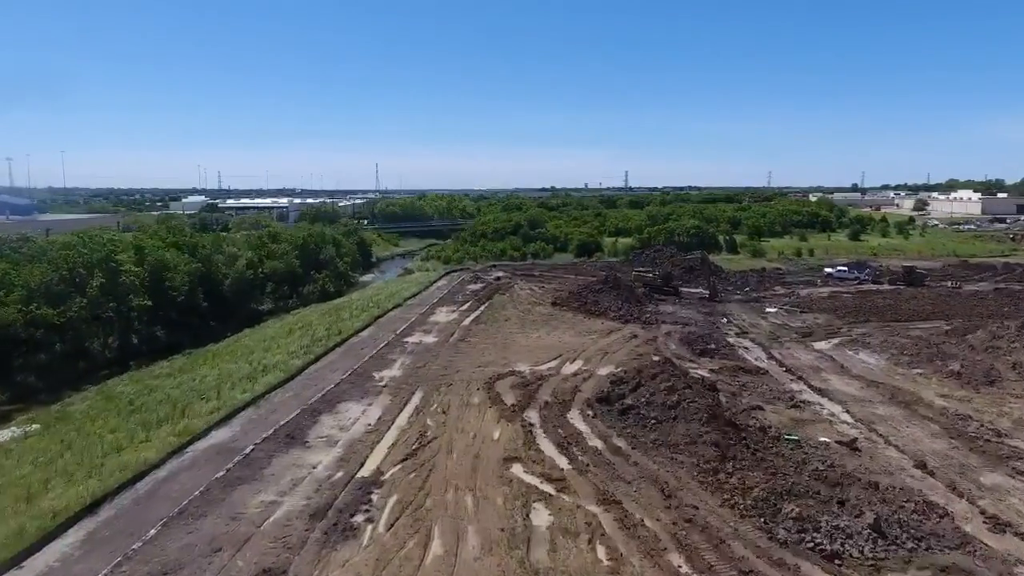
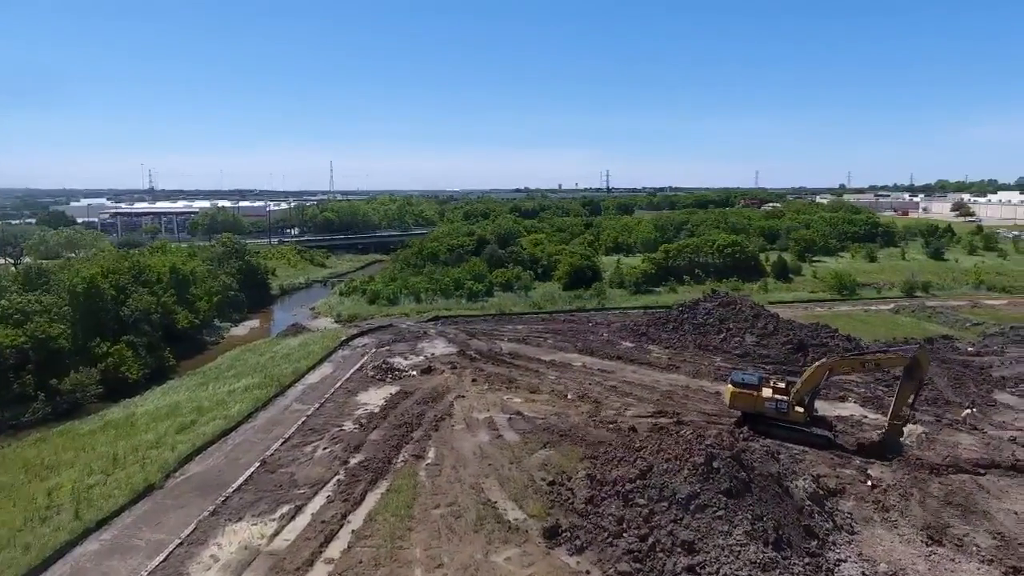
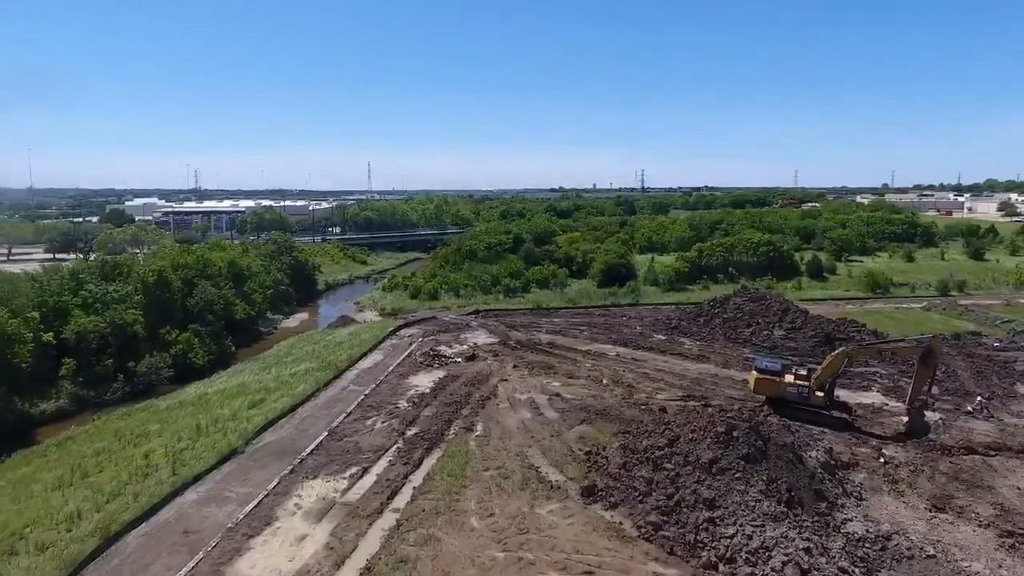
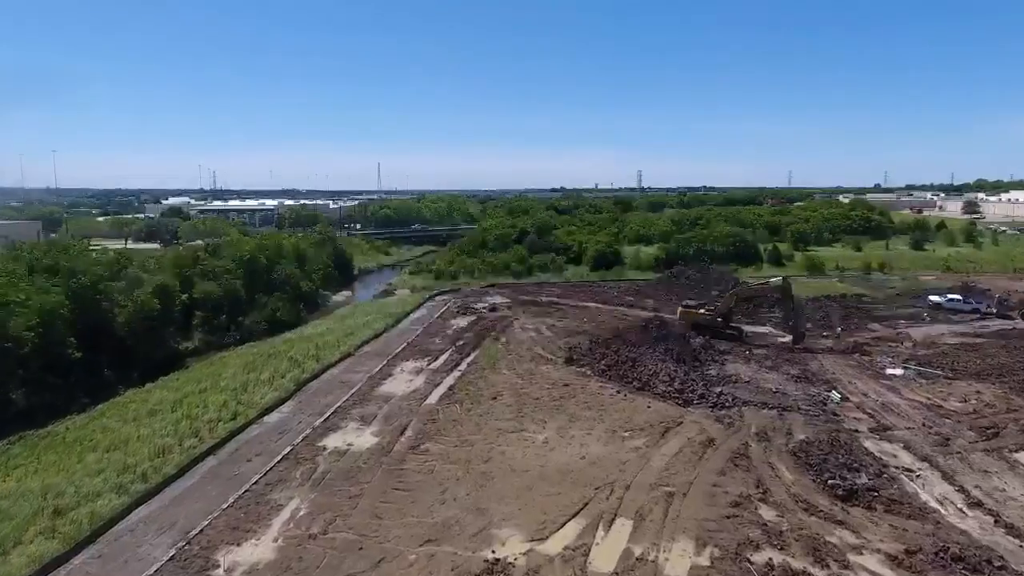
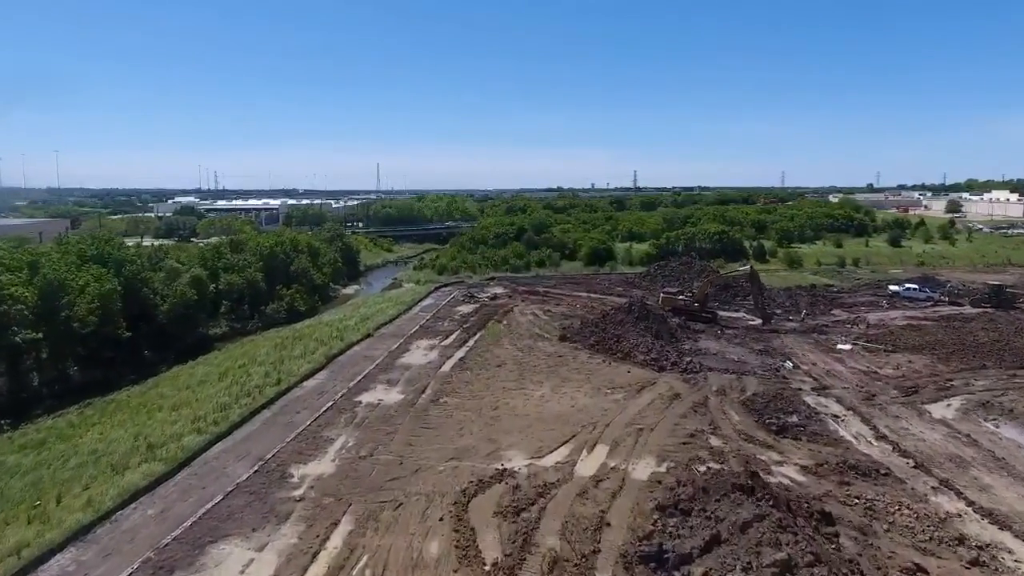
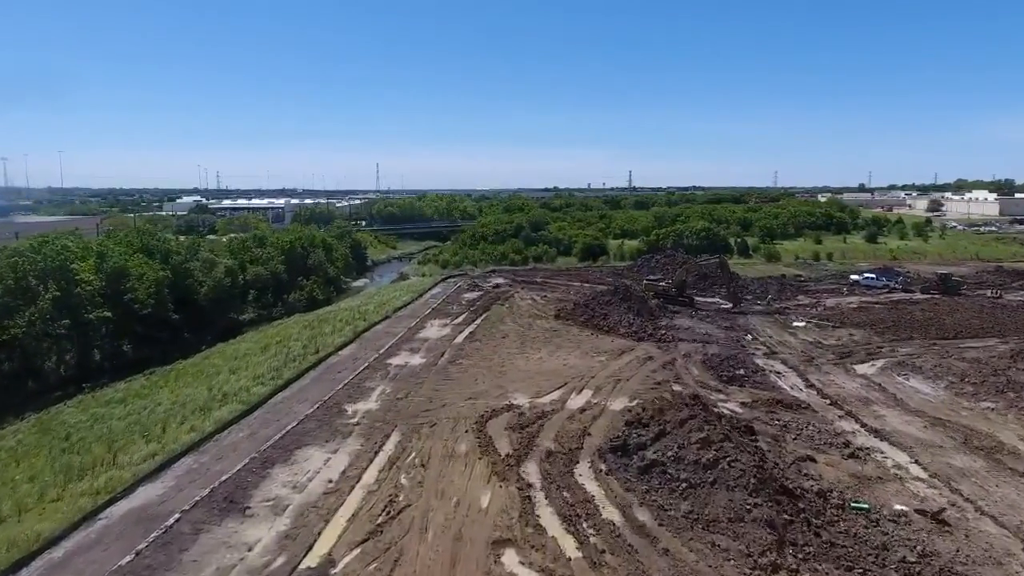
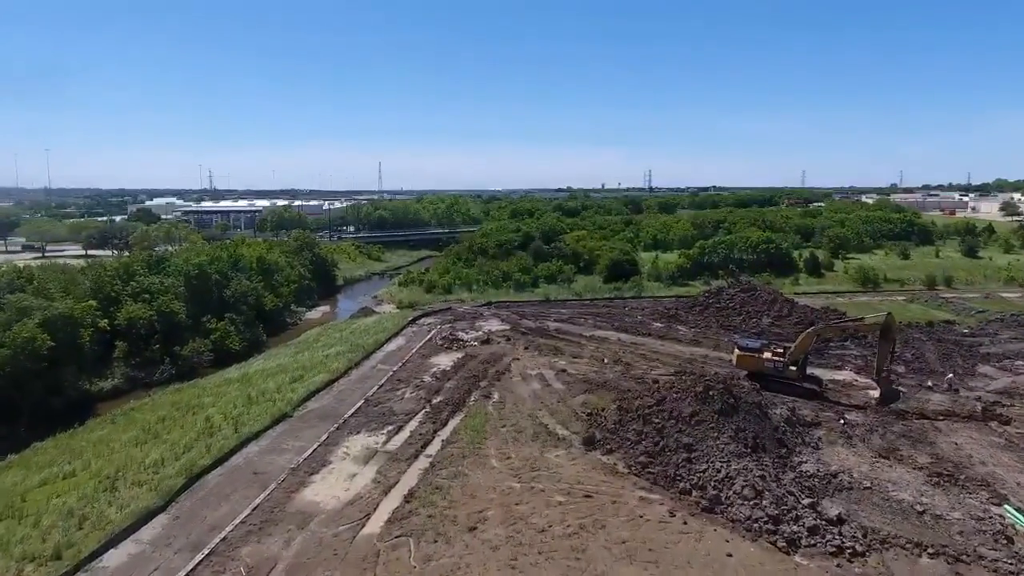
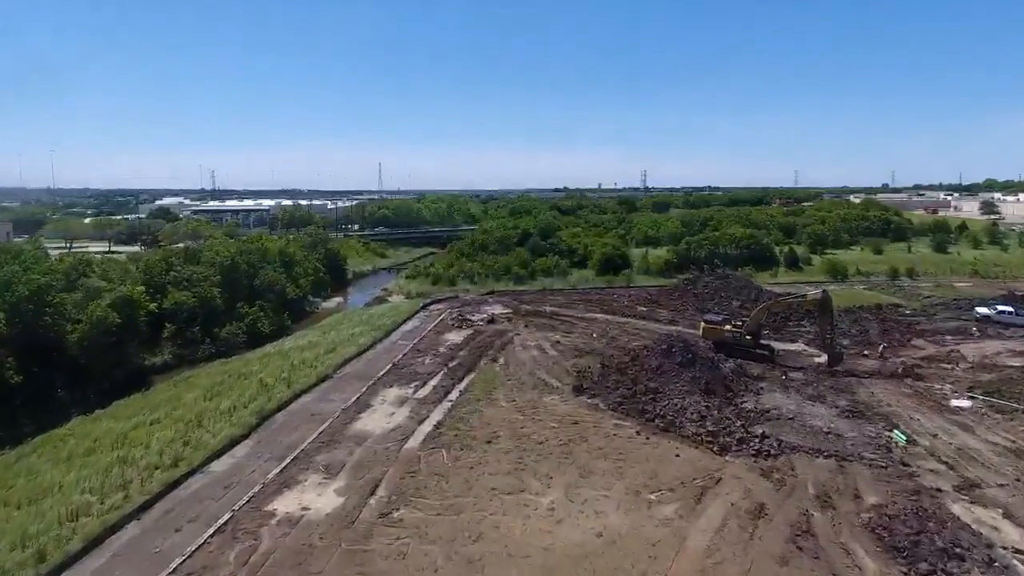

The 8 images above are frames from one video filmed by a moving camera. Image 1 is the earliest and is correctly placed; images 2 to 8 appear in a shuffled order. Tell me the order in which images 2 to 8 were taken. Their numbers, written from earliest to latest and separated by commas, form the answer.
6, 5, 4, 8, 7, 3, 2
